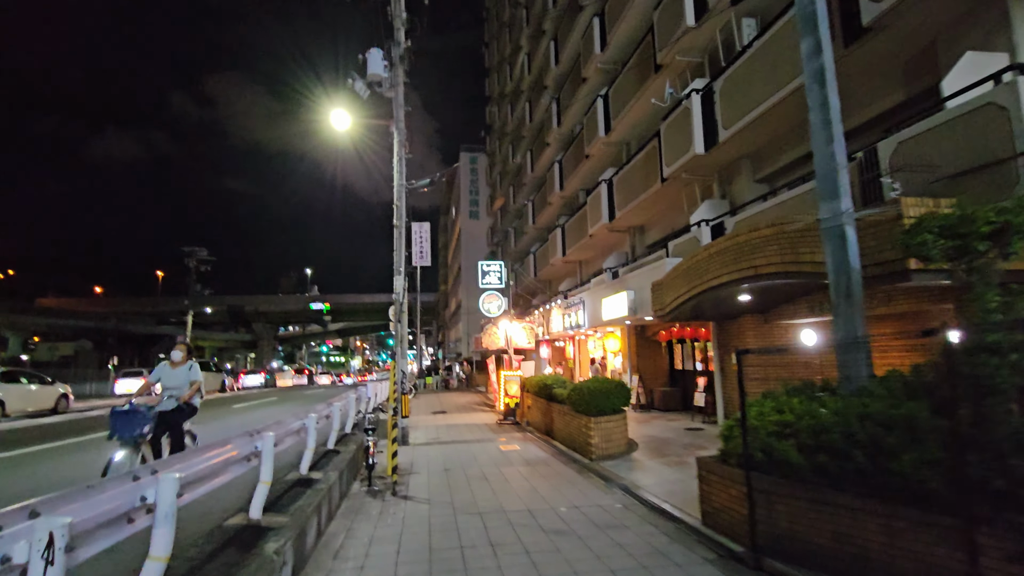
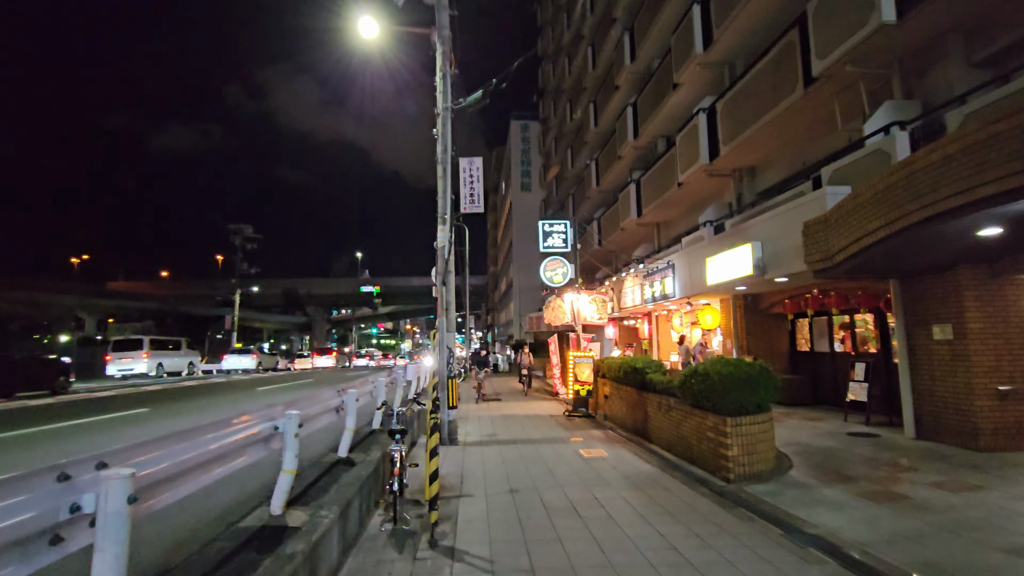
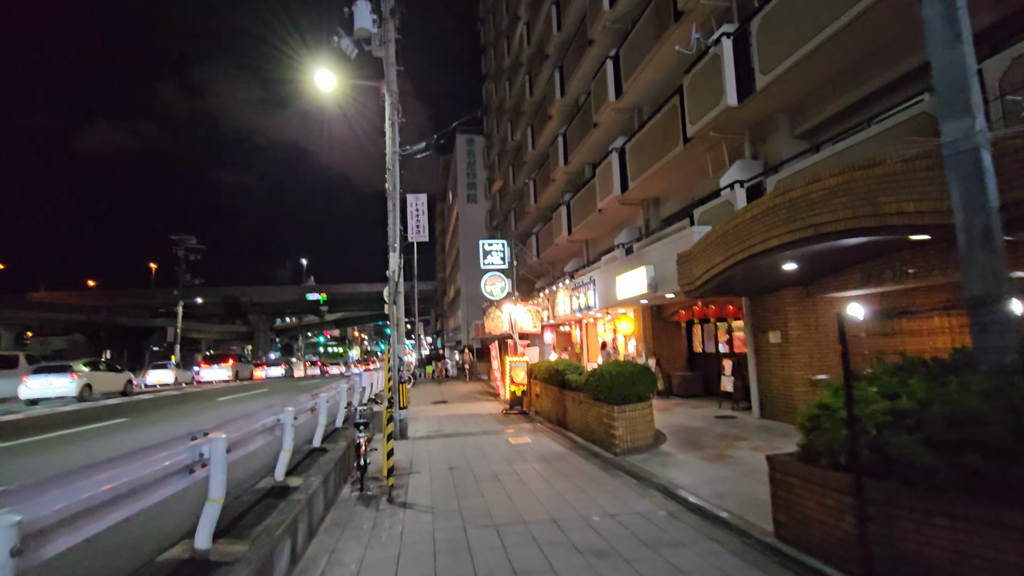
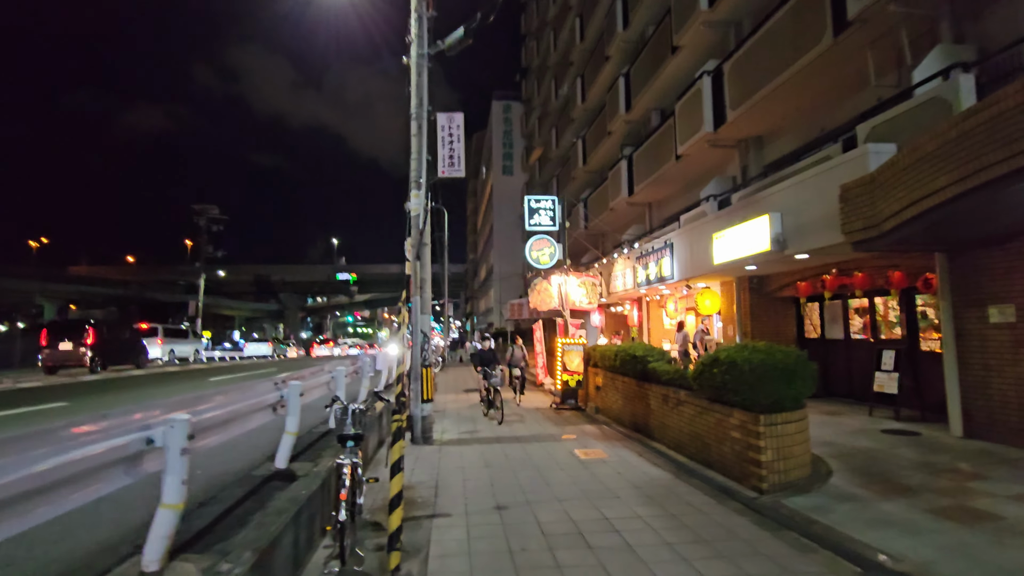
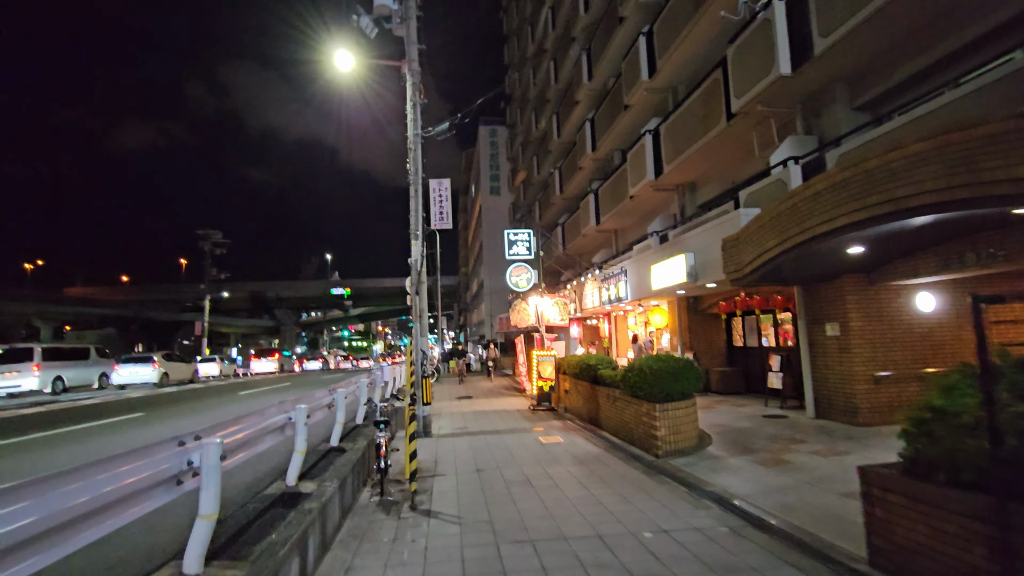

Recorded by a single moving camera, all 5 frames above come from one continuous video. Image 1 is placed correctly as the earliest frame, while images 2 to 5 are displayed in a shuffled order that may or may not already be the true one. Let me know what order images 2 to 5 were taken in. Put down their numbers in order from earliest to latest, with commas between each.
3, 5, 2, 4
